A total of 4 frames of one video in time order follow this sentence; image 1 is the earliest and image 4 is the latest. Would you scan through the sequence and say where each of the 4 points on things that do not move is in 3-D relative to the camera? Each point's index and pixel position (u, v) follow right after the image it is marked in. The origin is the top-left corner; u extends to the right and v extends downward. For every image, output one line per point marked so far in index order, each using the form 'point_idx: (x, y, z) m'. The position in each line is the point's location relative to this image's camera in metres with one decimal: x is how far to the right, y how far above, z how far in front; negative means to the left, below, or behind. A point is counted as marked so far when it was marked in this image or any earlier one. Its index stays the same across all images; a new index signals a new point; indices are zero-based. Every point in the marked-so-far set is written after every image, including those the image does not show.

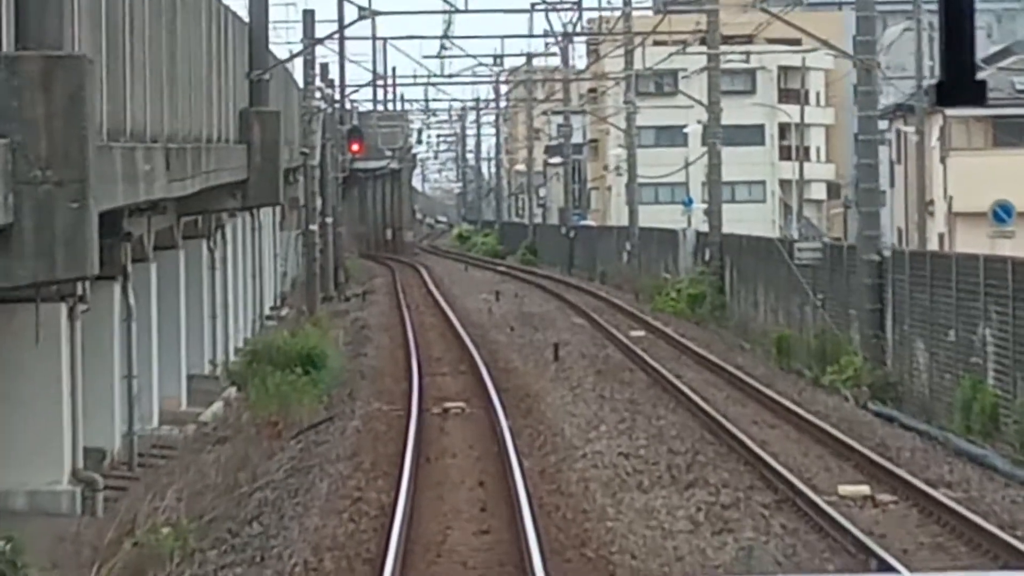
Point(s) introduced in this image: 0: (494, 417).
0: (-0.2, -1.1, +15.8) m
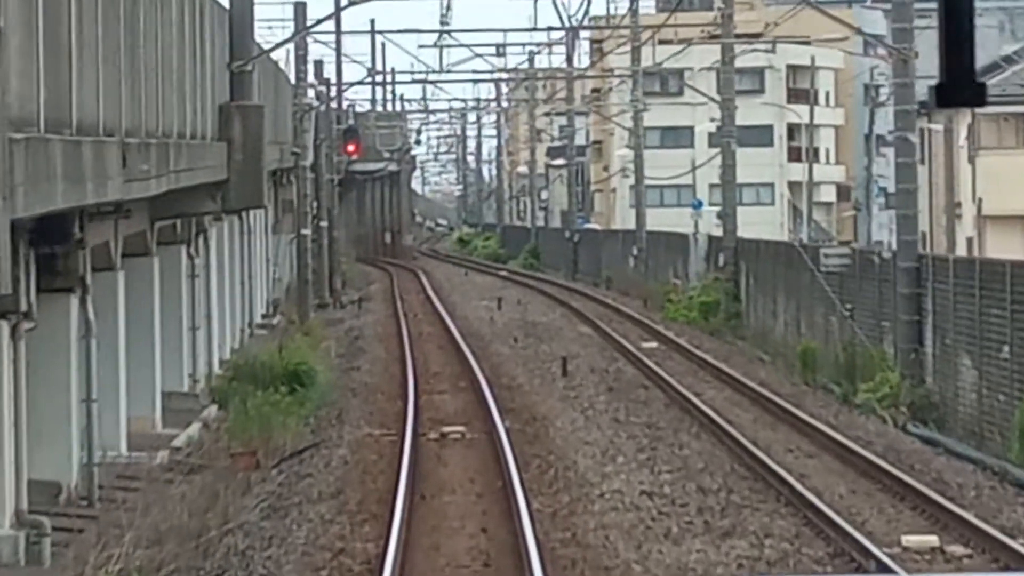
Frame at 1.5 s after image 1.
0: (-0.1, -1.2, +14.2) m
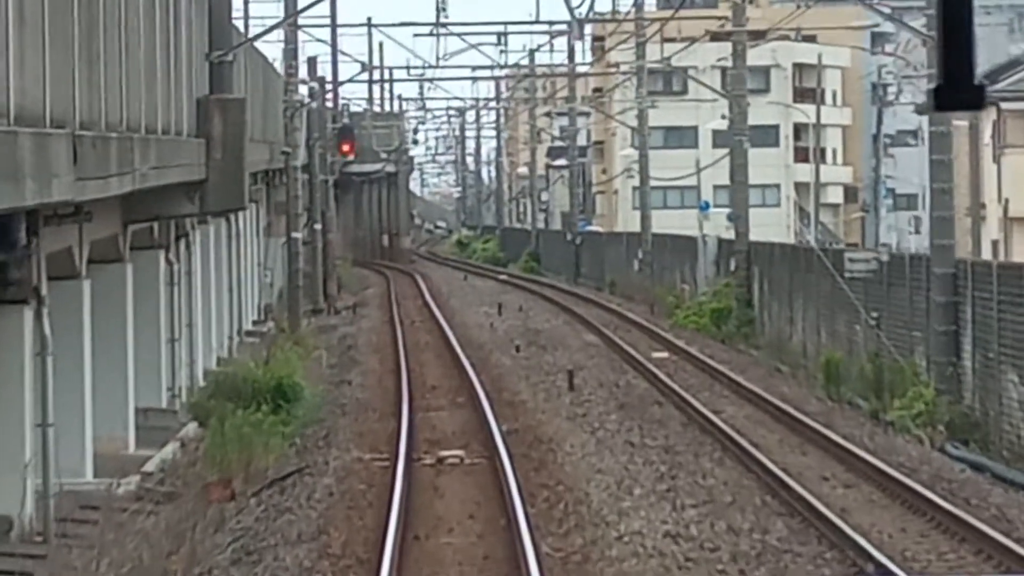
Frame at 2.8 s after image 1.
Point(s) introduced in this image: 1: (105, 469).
0: (-0.1, -1.3, +12.8) m
1: (-3.3, -1.5, +14.9) m
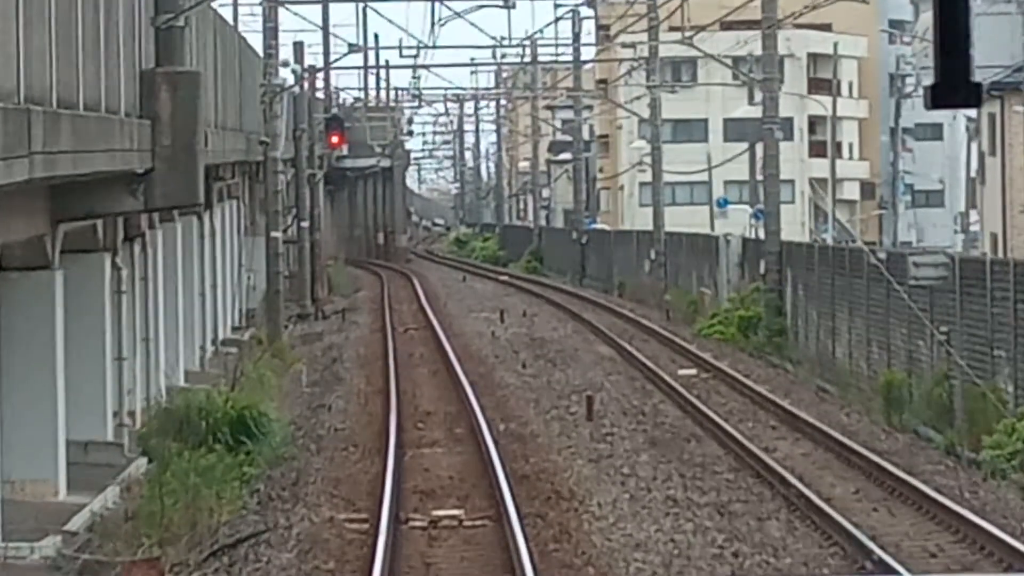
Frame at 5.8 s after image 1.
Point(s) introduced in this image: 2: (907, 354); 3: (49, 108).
0: (0.0, -1.4, +9.9) m
1: (-3.3, -1.6, +12.1) m
2: (+3.9, -0.6, +18.3) m
3: (-2.5, +1.0, +10.1) m
